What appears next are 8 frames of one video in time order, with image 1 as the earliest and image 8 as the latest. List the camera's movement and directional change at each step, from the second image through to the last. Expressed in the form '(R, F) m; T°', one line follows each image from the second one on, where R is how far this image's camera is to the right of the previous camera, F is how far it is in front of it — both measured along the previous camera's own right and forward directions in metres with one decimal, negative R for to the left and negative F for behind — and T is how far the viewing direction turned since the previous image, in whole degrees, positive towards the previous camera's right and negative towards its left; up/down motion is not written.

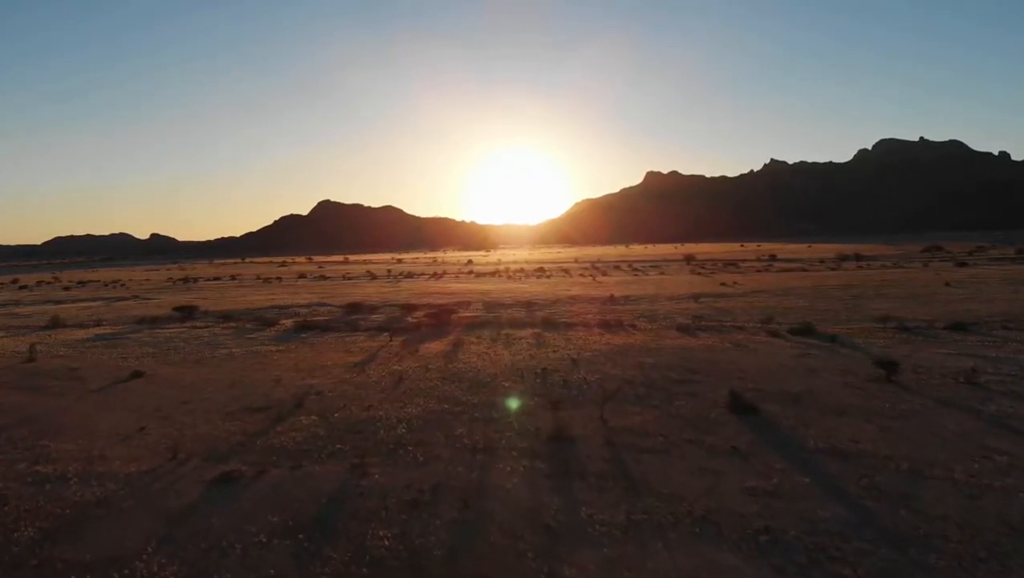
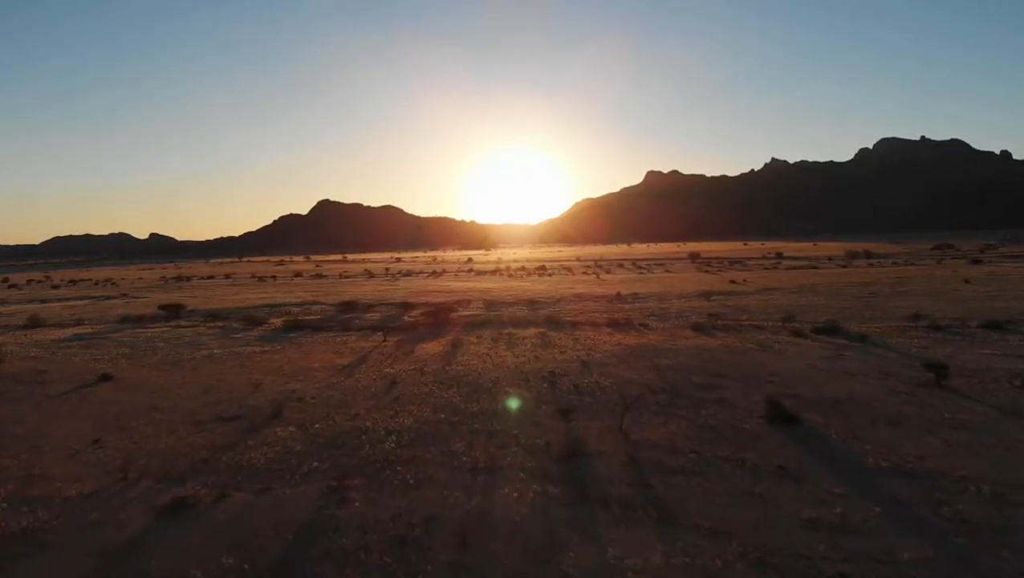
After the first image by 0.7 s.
(-0.1, +2.5) m; 0°
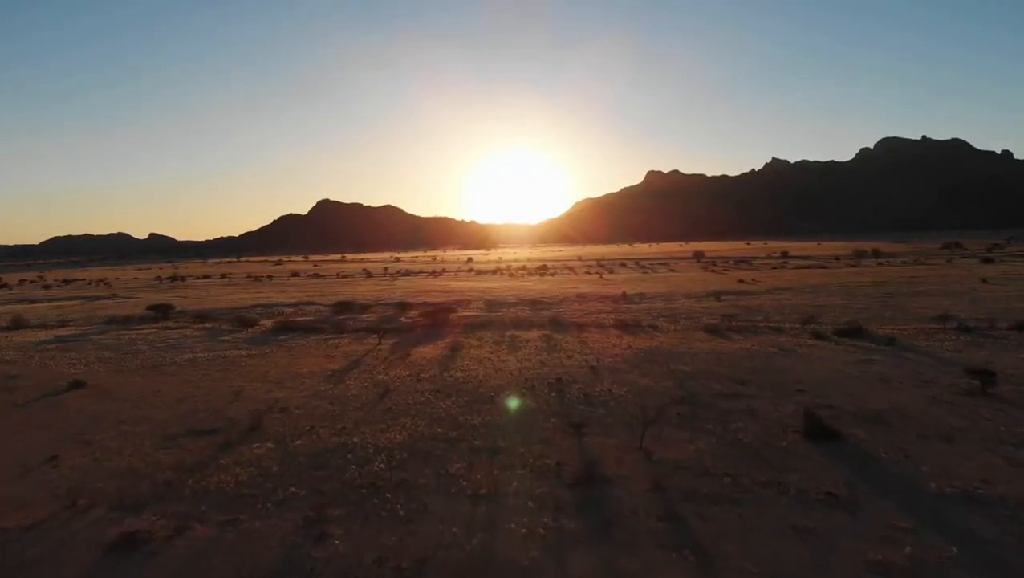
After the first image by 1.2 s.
(-0.1, +1.9) m; 0°
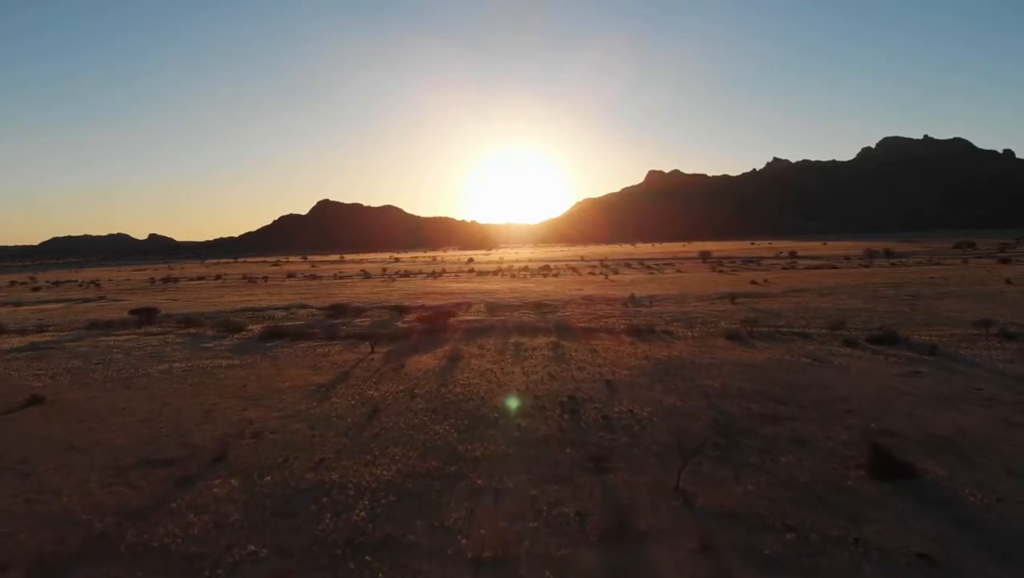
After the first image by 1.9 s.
(-0.1, +2.4) m; 0°
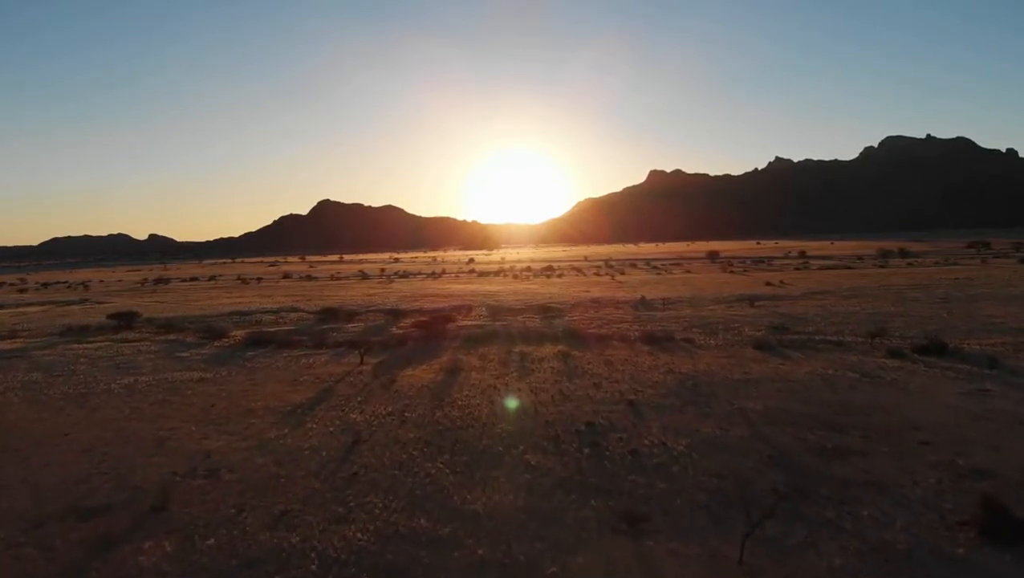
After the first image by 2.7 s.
(-0.1, +2.8) m; 0°
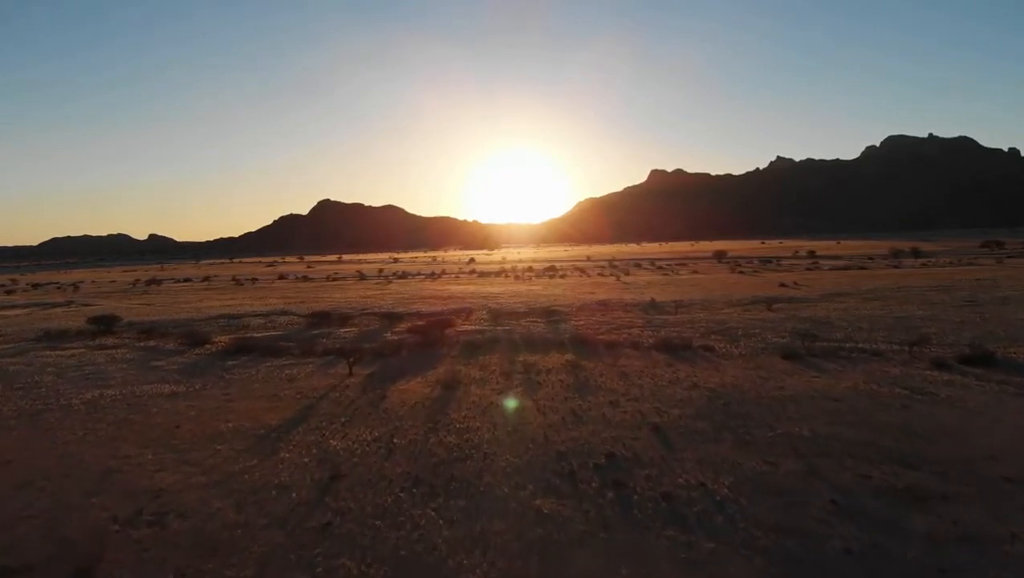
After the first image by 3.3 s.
(-0.1, +2.3) m; 0°
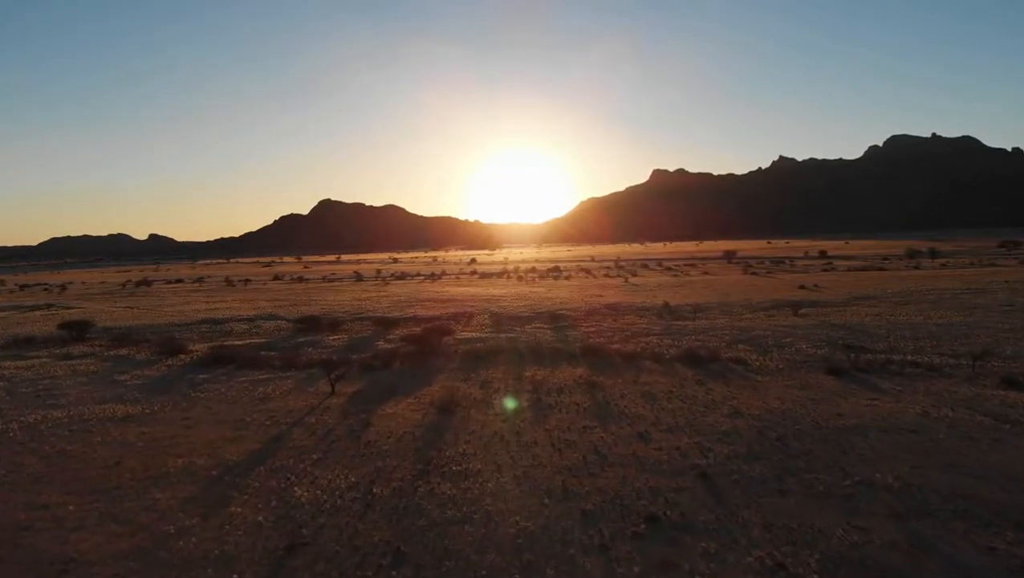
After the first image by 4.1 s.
(-0.1, +2.9) m; 0°
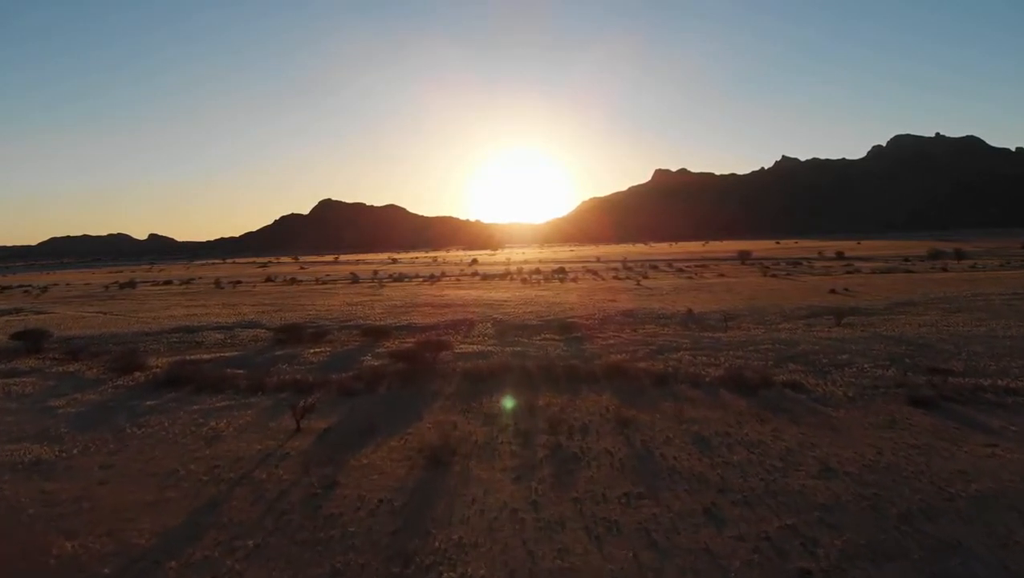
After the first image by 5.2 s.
(-0.2, +4.0) m; 0°
